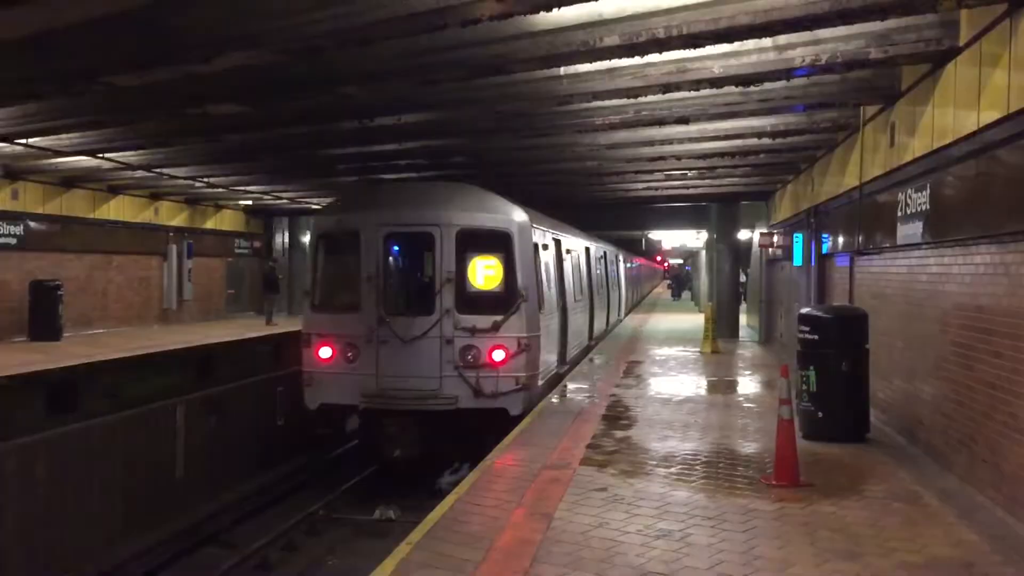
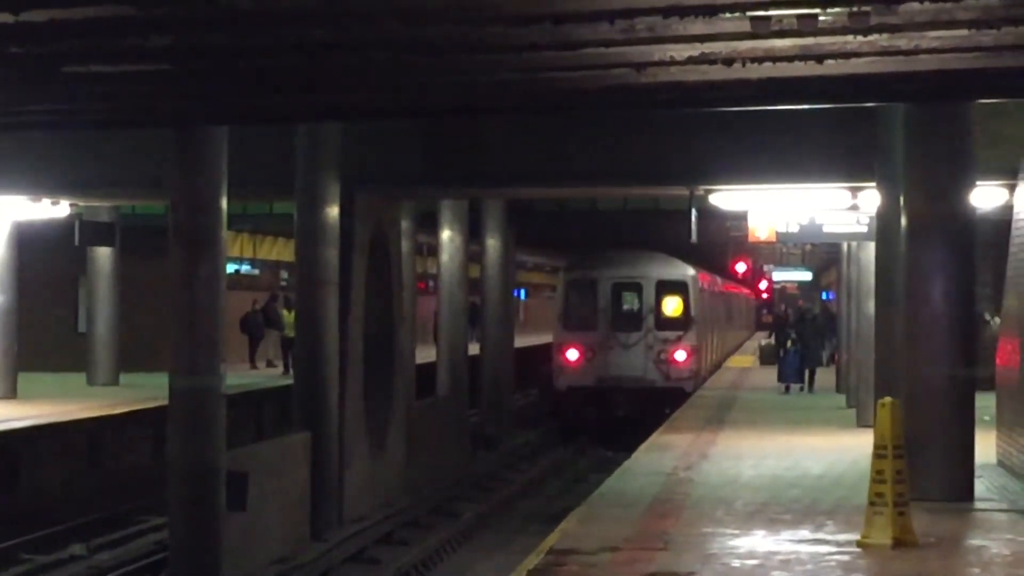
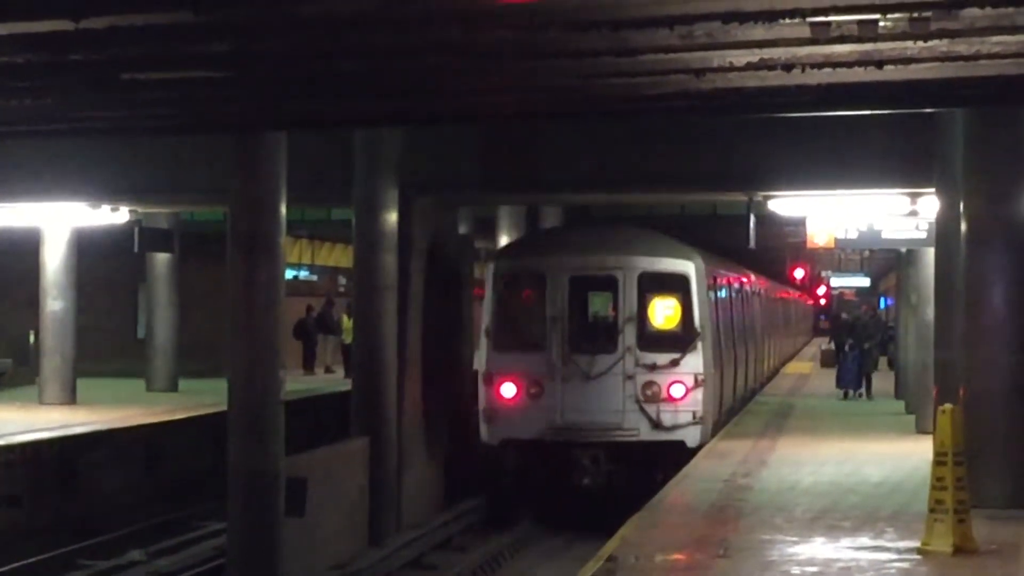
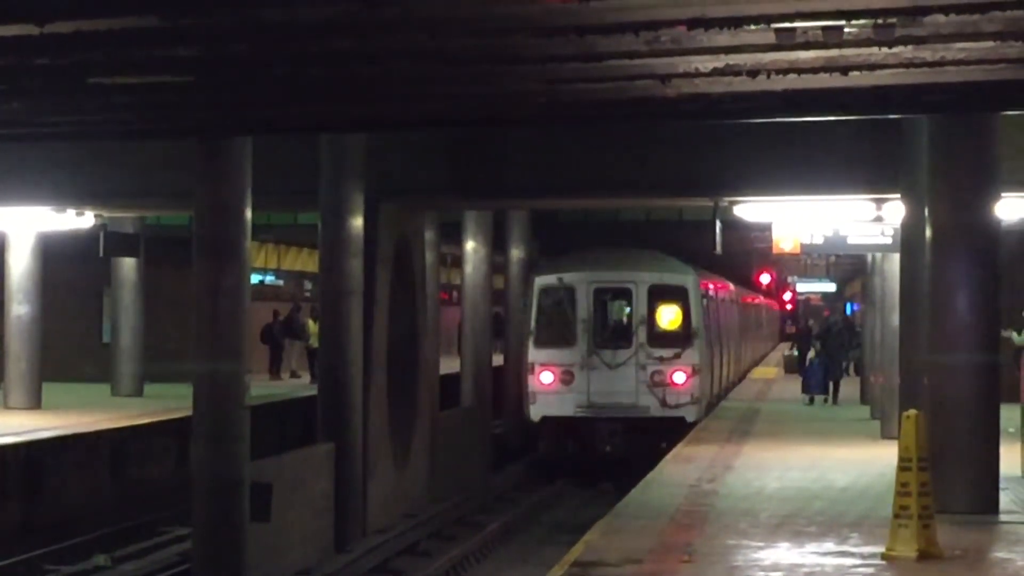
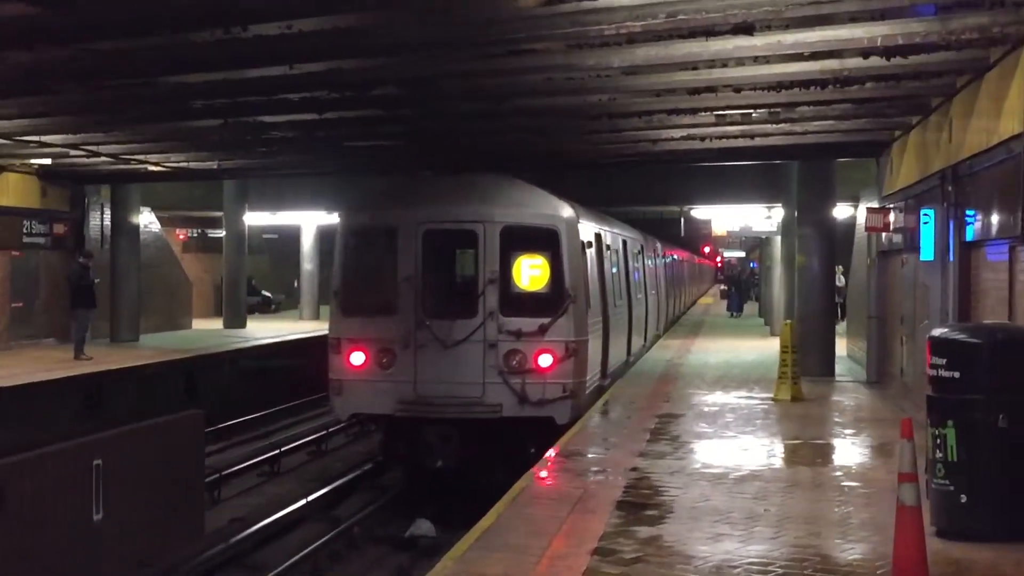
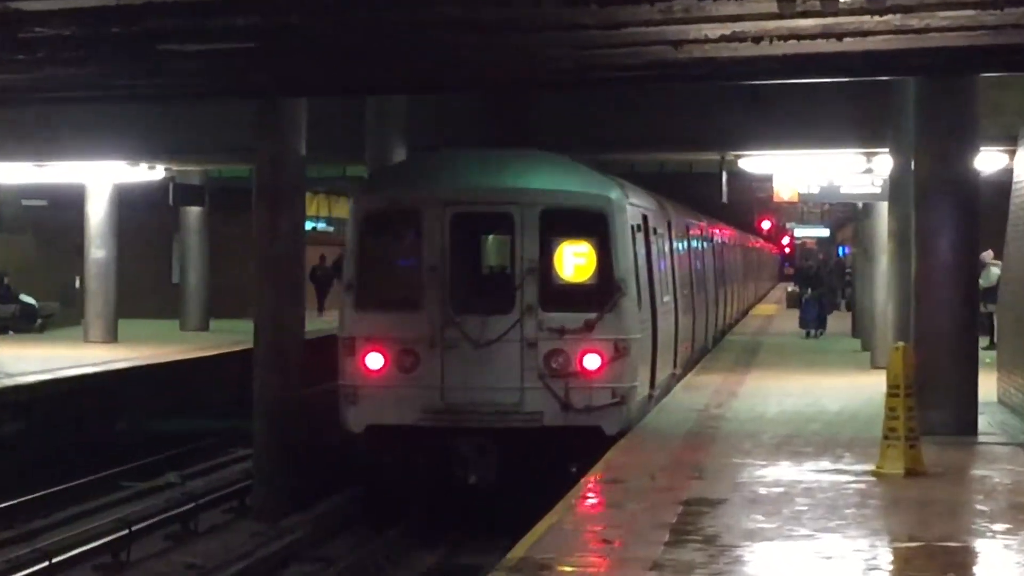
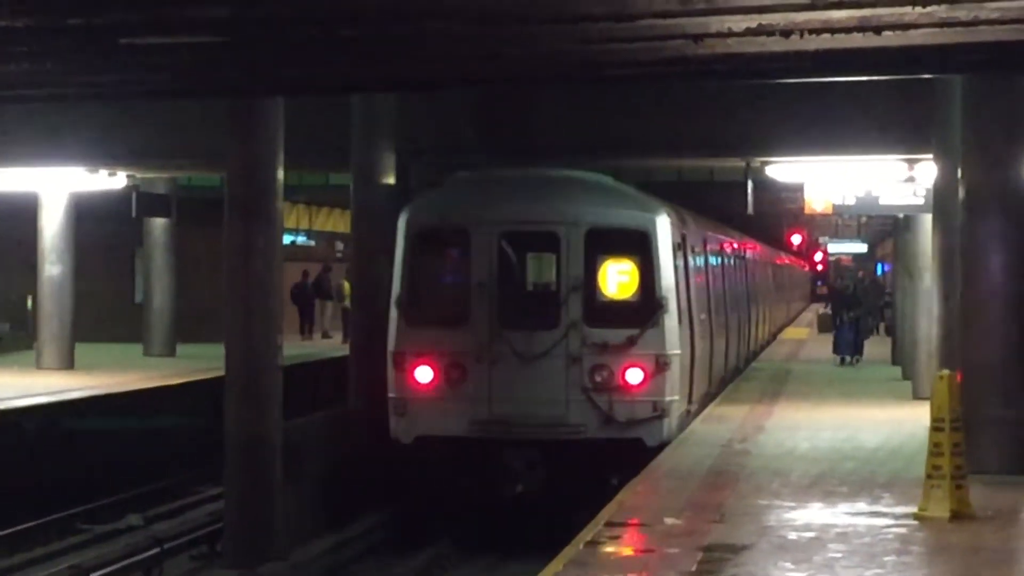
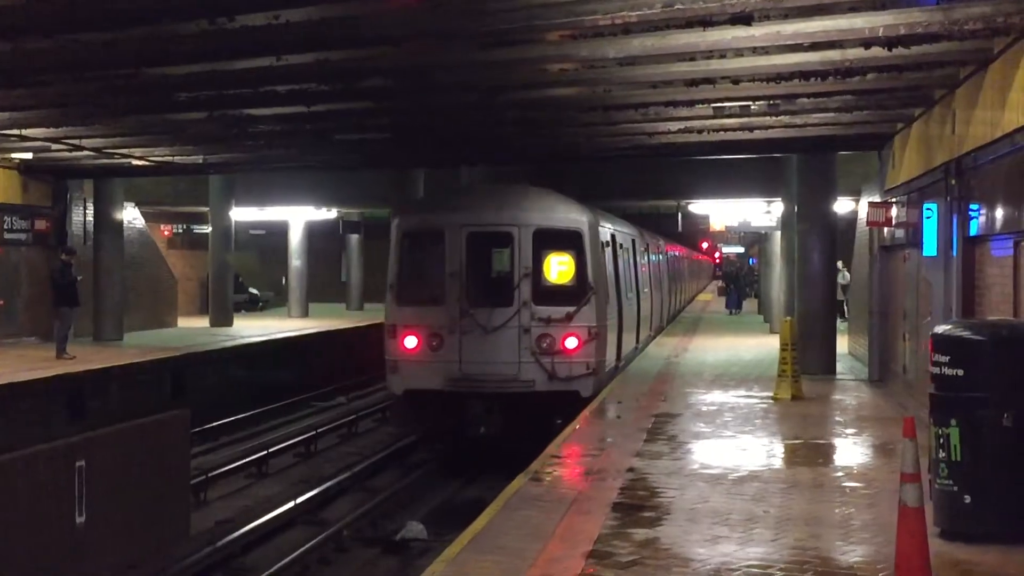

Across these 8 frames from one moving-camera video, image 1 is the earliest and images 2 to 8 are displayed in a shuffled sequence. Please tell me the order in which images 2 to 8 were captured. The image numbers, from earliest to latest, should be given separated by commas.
5, 8, 6, 7, 3, 4, 2
